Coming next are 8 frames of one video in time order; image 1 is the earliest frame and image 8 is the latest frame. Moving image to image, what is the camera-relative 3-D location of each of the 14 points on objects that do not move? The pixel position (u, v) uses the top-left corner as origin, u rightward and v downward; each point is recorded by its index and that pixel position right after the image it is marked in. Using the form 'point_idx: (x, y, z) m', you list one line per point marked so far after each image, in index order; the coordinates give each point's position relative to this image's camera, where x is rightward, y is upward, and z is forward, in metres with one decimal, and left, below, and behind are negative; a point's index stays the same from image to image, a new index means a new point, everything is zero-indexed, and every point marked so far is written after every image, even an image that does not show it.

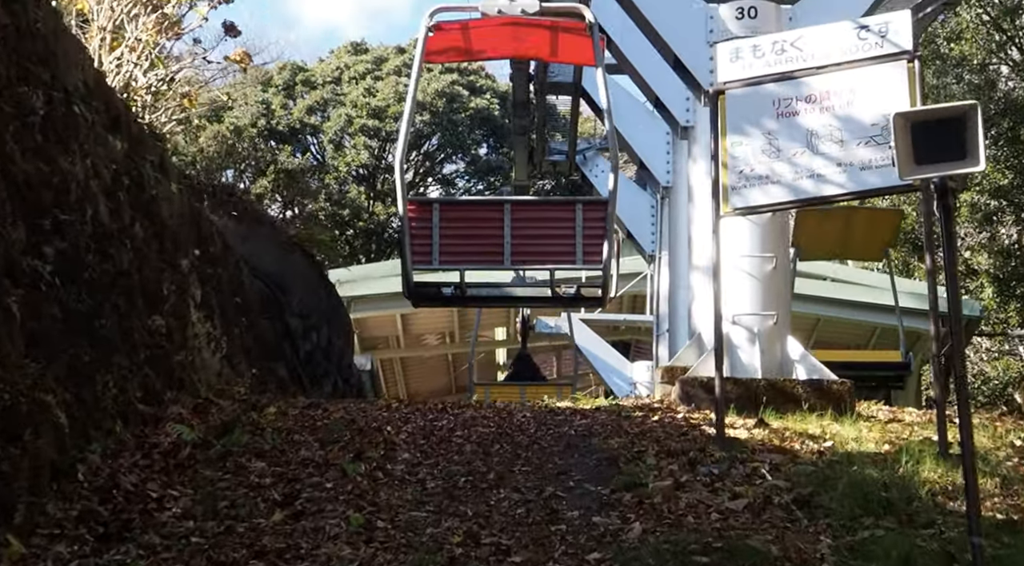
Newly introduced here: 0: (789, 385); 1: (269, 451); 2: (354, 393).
0: (+1.7, -0.6, +7.9) m
1: (-1.3, -0.9, +6.8) m
2: (-1.6, -1.1, +12.7) m
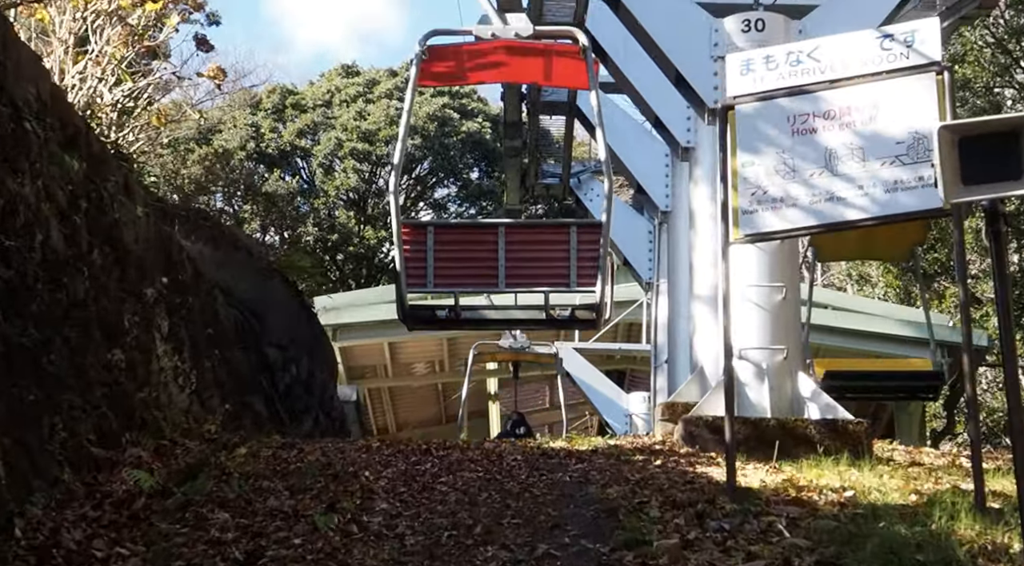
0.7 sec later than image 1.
0: (+1.7, -0.8, +7.3) m
1: (-1.3, -1.0, +6.2) m
2: (-1.6, -1.4, +12.0) m
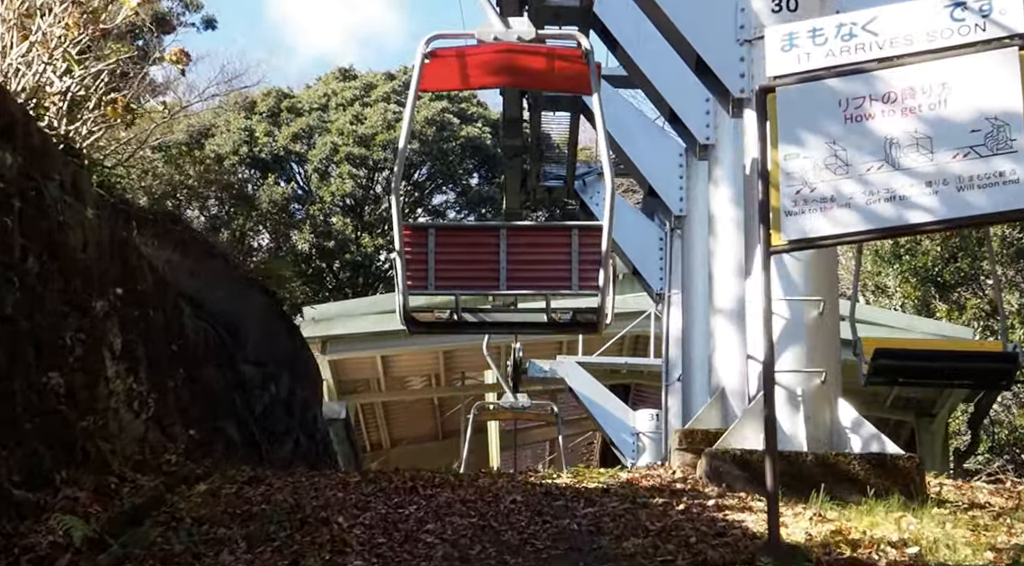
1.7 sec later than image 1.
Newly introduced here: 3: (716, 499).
0: (+1.6, -0.9, +6.4) m
1: (-1.3, -1.1, +5.2) m
2: (-1.7, -1.4, +11.1) m
3: (+1.0, -1.0, +6.1) m
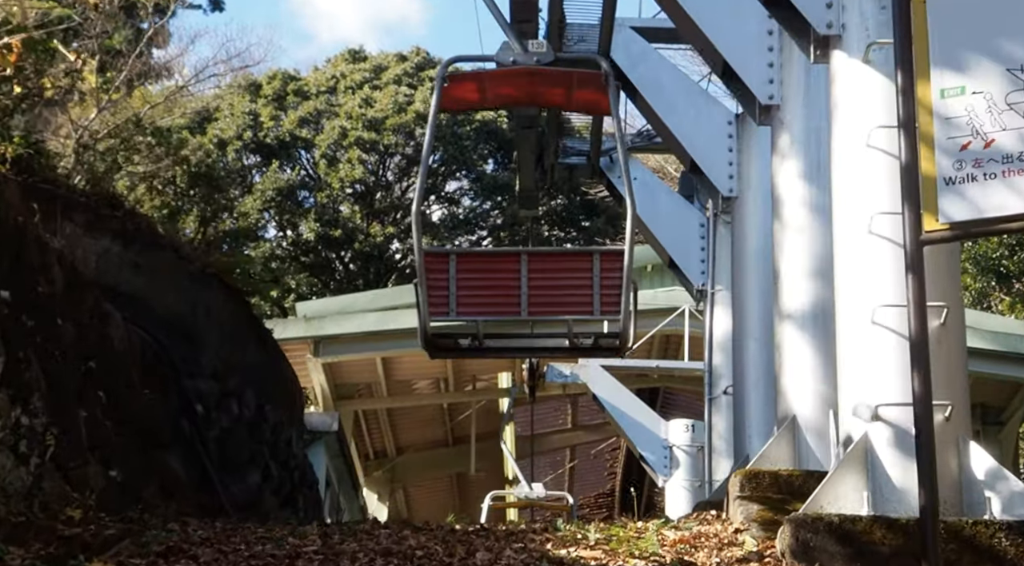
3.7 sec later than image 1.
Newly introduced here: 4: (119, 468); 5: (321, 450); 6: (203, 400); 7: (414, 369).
0: (+1.7, -0.9, +4.5) m
1: (-1.3, -1.1, +3.4) m
2: (-1.5, -1.4, +9.3) m
3: (+1.0, -1.0, +4.2) m
4: (-2.0, -0.9, +6.4) m
5: (-1.9, -1.6, +12.6) m
6: (-1.9, -0.7, +8.0) m
7: (-1.2, -1.1, +15.7) m
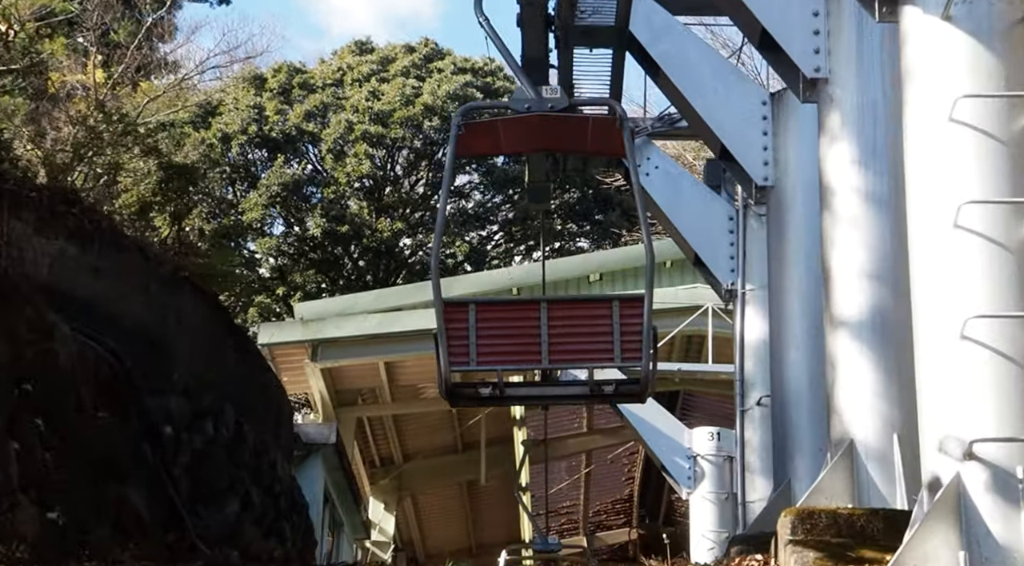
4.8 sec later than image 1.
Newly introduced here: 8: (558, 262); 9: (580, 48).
0: (+1.7, -0.9, +3.6) m
1: (-1.3, -1.2, +2.5) m
2: (-1.5, -1.4, +8.3) m
3: (+1.0, -1.0, +3.3) m
4: (-1.9, -1.0, +5.5) m
5: (-1.8, -1.6, +11.7) m
6: (-1.9, -0.8, +7.0) m
7: (-1.1, -1.0, +14.8) m
8: (+0.6, +0.3, +15.7) m
9: (+0.5, +1.6, +8.7) m
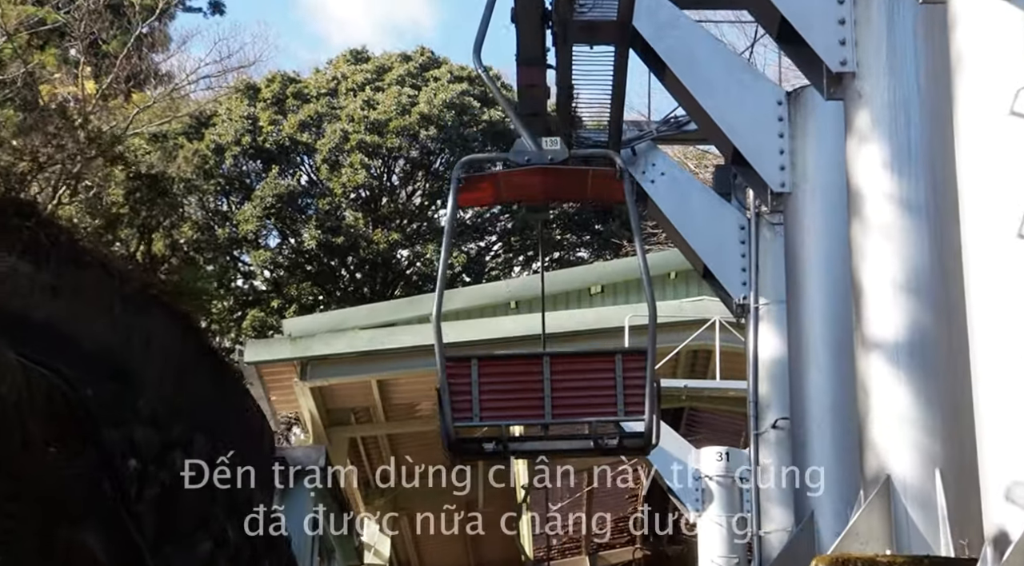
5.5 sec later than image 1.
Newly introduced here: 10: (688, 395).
0: (+1.7, -0.9, +3.0) m
1: (-1.3, -1.2, +1.9) m
2: (-1.5, -1.5, +7.7) m
3: (+1.0, -1.1, +2.7) m
4: (-1.9, -1.1, +4.9) m
5: (-1.8, -1.8, +11.1) m
6: (-1.9, -0.9, +6.4) m
7: (-1.1, -1.2, +14.2) m
8: (+0.5, +0.1, +15.1) m
9: (+0.4, +1.5, +8.1) m
10: (+1.8, -1.1, +13.2) m
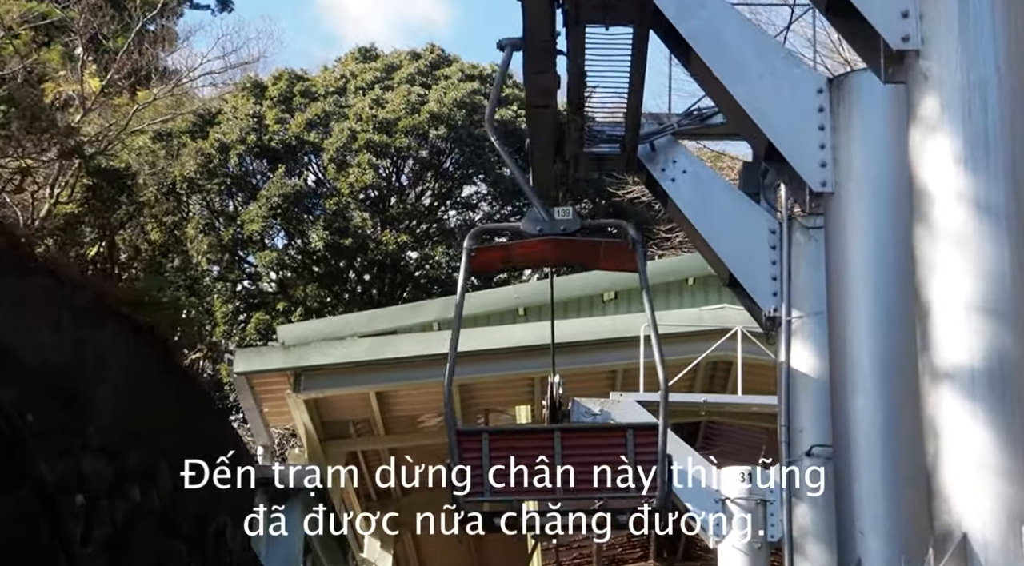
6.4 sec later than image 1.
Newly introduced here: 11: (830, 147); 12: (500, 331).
0: (+1.6, -1.0, +2.1) m
1: (-1.4, -1.3, +1.1) m
2: (-1.5, -1.6, +6.9) m
3: (+1.0, -1.2, +1.8) m
4: (-1.9, -1.1, +4.0) m
5: (-1.7, -1.8, +10.2) m
6: (-1.9, -0.9, +5.6) m
7: (-1.0, -1.3, +13.3) m
8: (+0.6, 0.0, +14.2) m
9: (+0.5, +1.4, +7.2) m
10: (+1.9, -1.2, +12.4) m
11: (+1.5, +0.6, +6.1) m
12: (-0.1, -0.5, +12.4) m
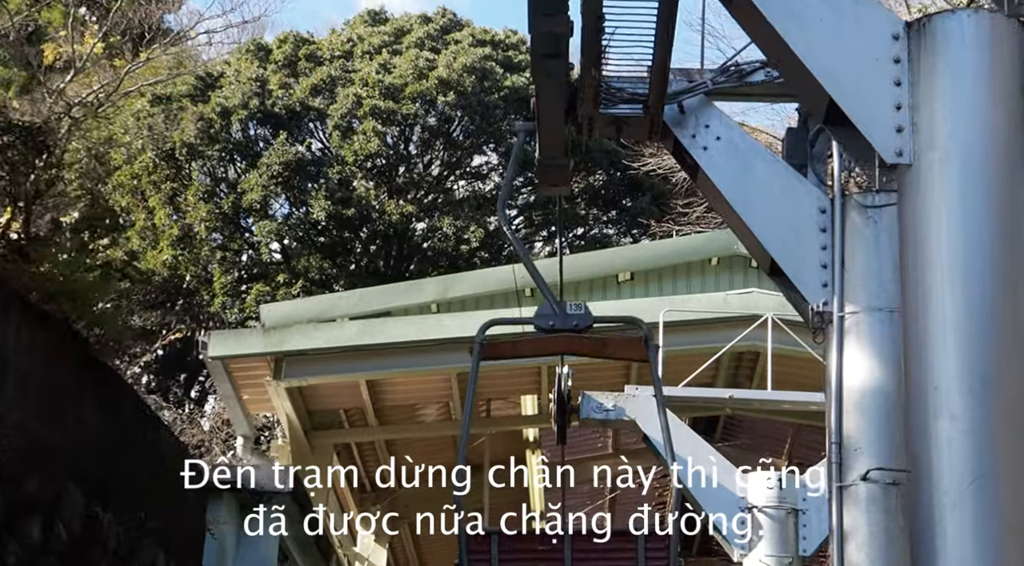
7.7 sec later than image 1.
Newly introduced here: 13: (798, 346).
0: (+1.6, -1.1, +0.9) m
1: (-1.5, -1.3, -0.1) m
2: (-1.5, -1.5, +5.7) m
3: (+0.9, -1.2, +0.6) m
4: (-2.0, -1.1, +2.9) m
5: (-1.7, -1.7, +9.1) m
6: (-1.9, -0.8, +4.4) m
7: (-1.0, -1.0, +12.2) m
8: (+0.7, +0.3, +13.0) m
9: (+0.5, +1.5, +6.0) m
10: (+1.9, -1.1, +11.2) m
11: (+1.5, +0.7, +4.8) m
12: (-0.1, -0.3, +11.2) m
13: (+2.4, -0.5, +11.1) m
